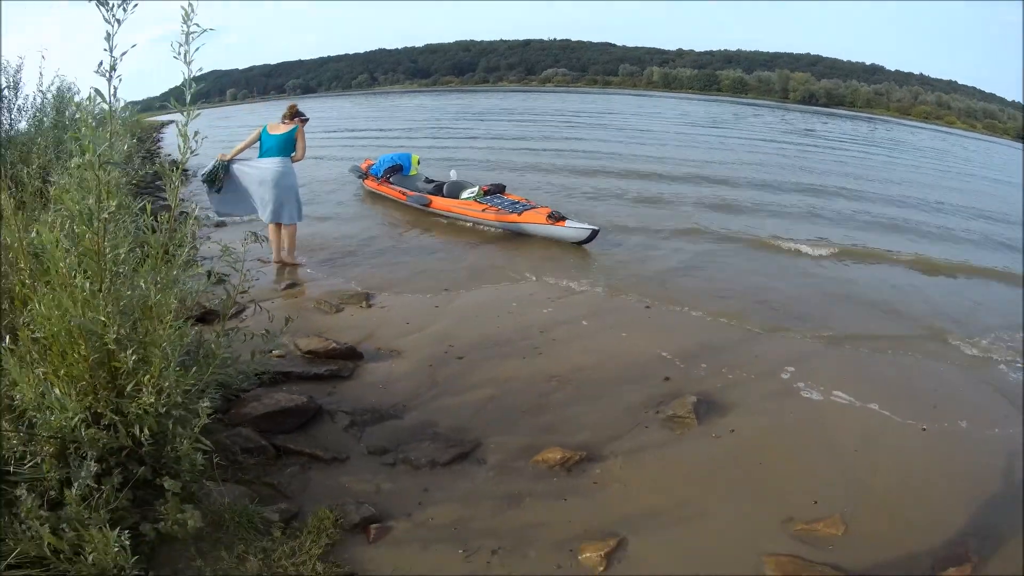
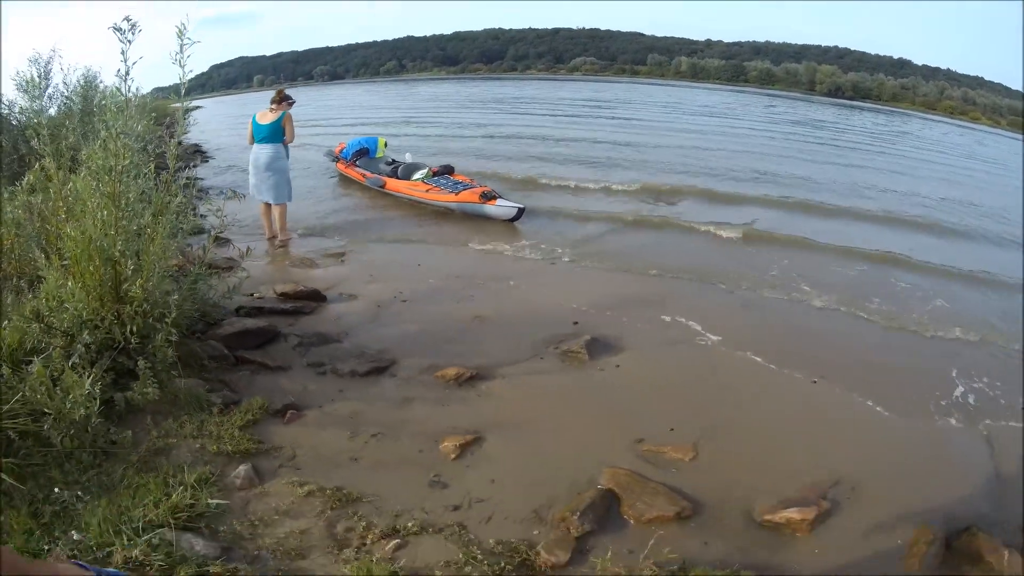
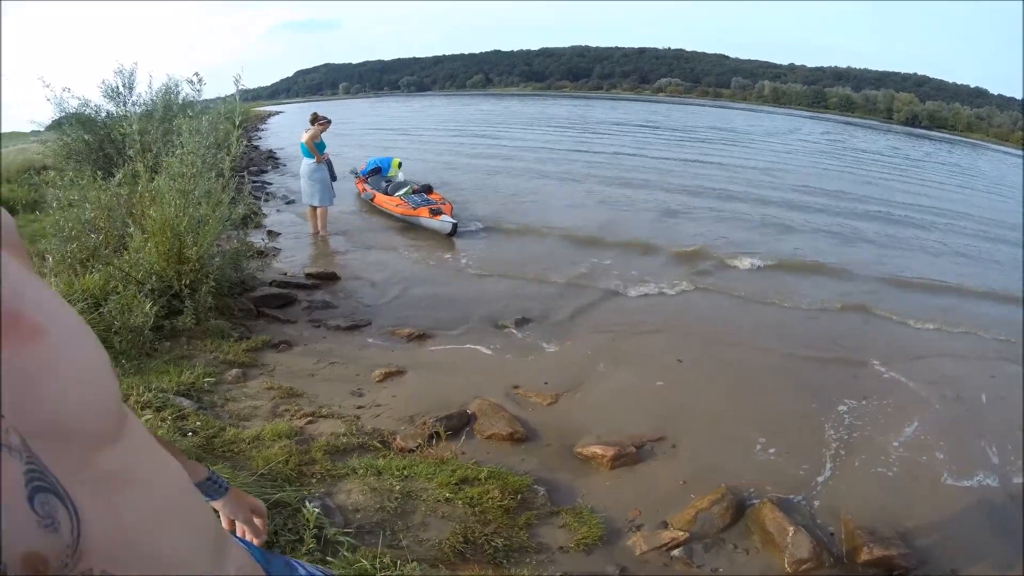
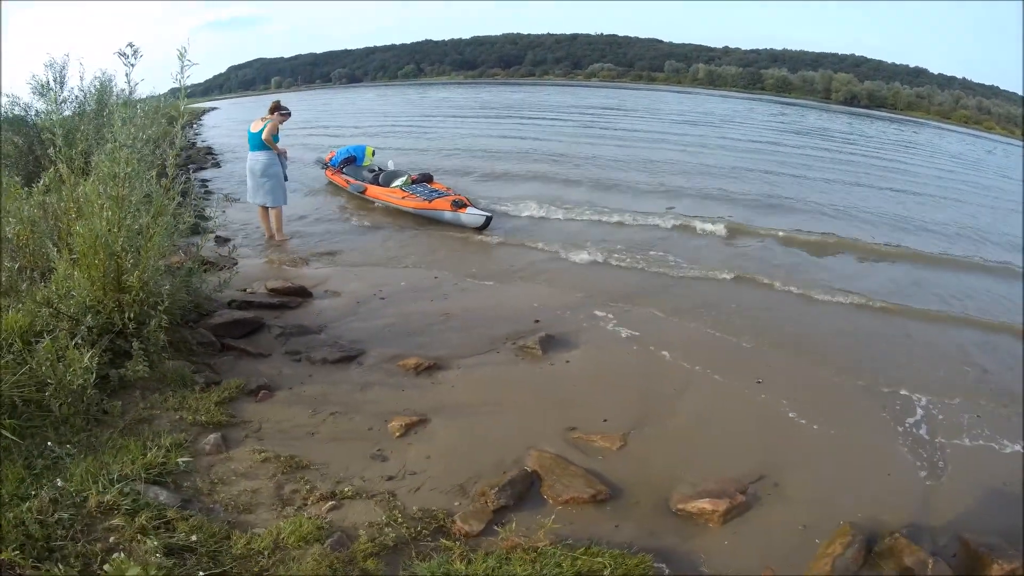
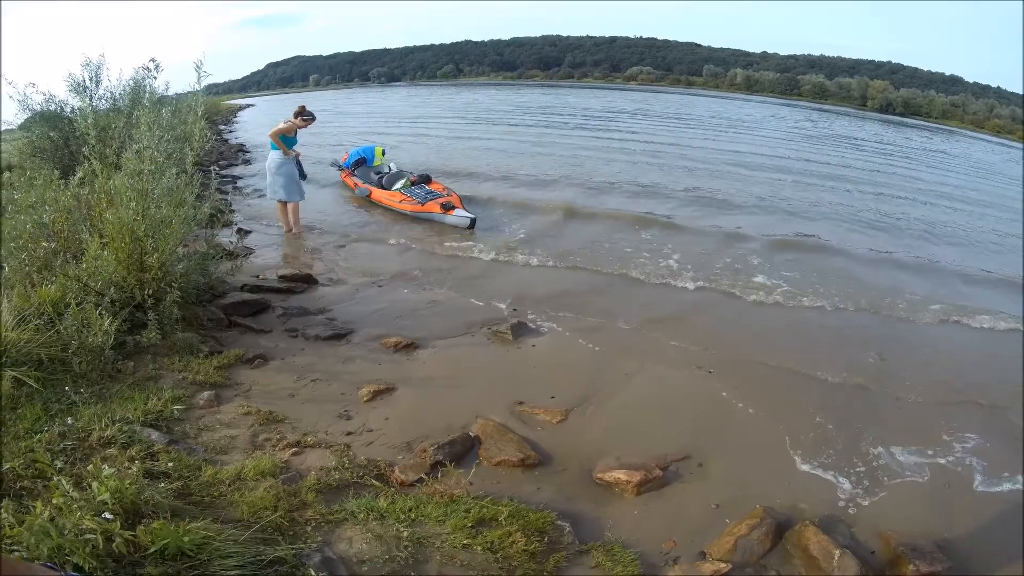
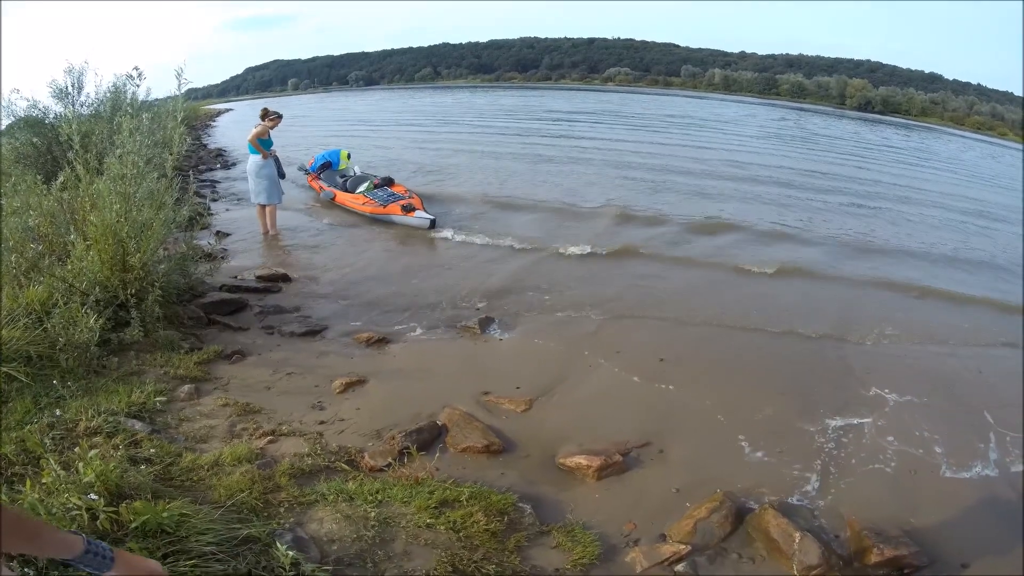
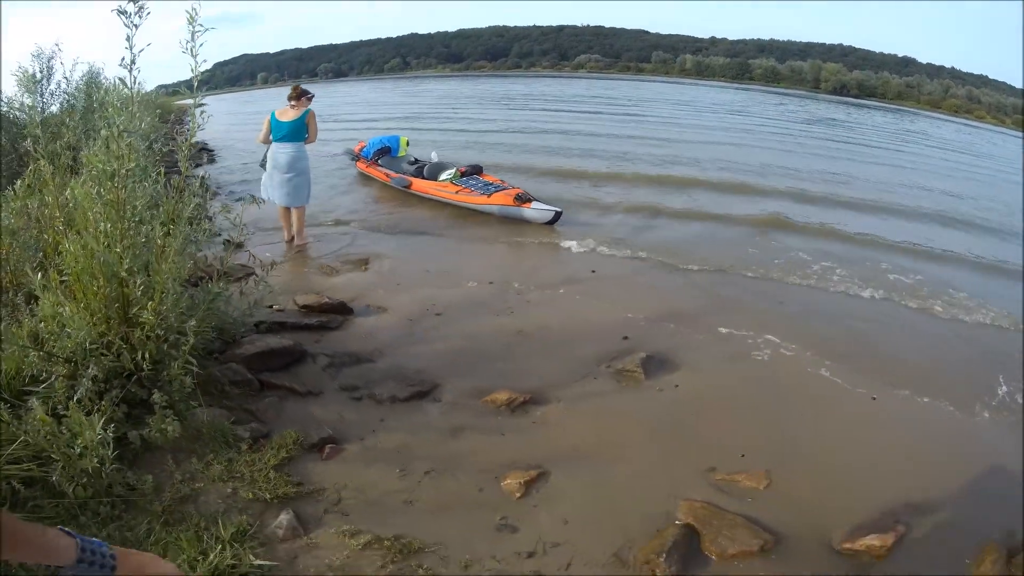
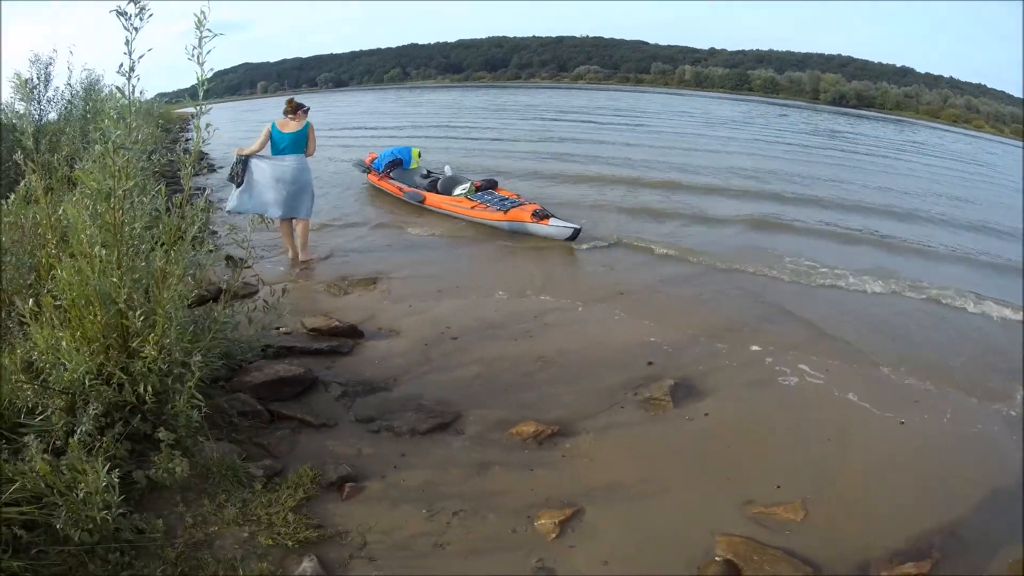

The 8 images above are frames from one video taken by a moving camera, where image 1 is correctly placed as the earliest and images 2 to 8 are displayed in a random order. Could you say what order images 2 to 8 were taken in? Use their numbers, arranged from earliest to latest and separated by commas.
8, 7, 2, 4, 5, 6, 3
